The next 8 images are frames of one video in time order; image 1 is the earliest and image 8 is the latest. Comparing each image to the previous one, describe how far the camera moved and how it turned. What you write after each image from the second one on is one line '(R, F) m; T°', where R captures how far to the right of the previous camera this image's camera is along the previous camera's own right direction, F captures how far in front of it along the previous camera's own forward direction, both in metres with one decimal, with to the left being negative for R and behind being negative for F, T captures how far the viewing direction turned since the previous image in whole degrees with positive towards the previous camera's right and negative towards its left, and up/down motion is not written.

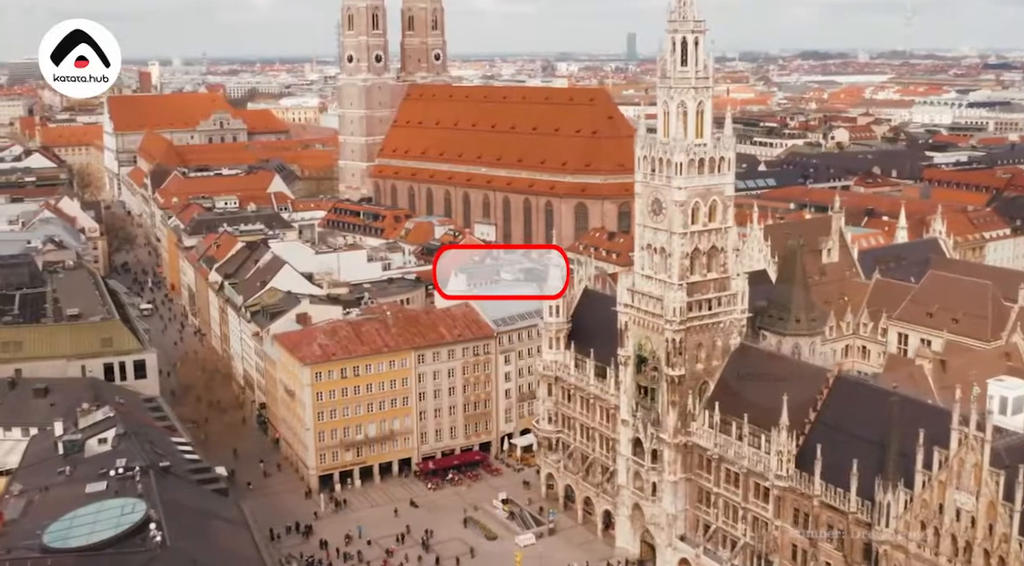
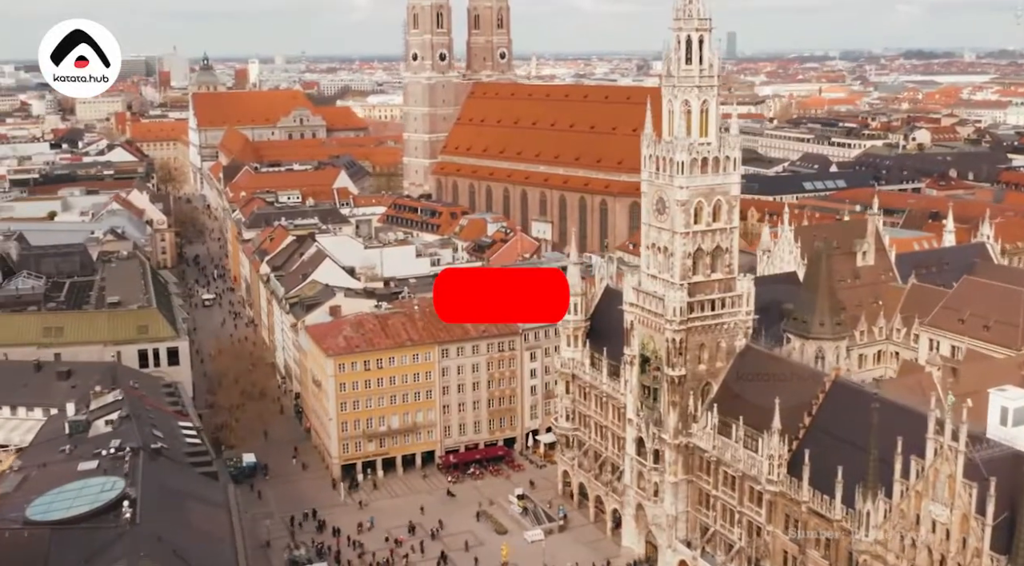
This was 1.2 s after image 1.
(+4.6, -0.1) m; -5°
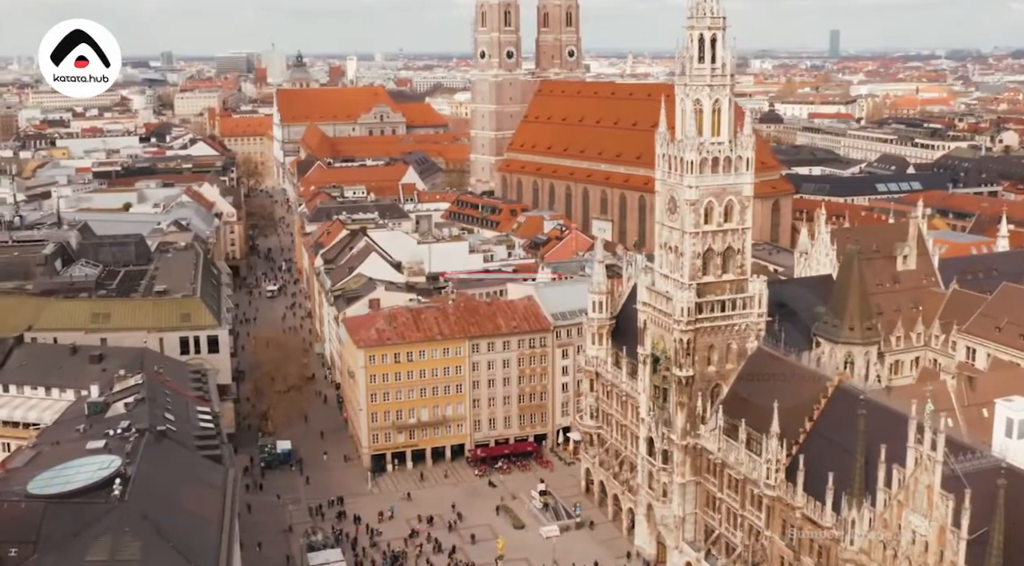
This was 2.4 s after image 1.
(+4.2, -0.3) m; -5°
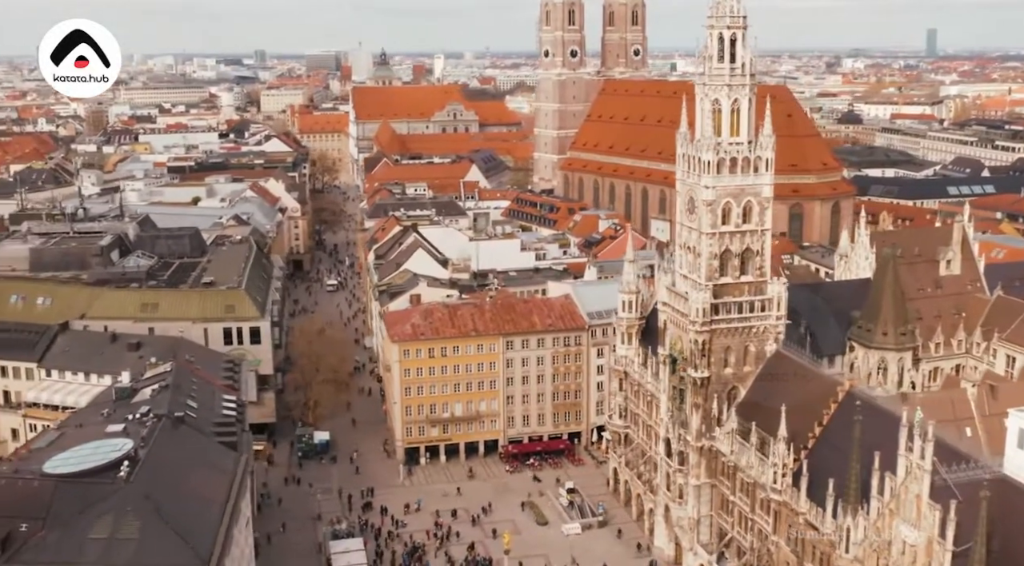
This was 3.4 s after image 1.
(+3.4, -0.3) m; -4°
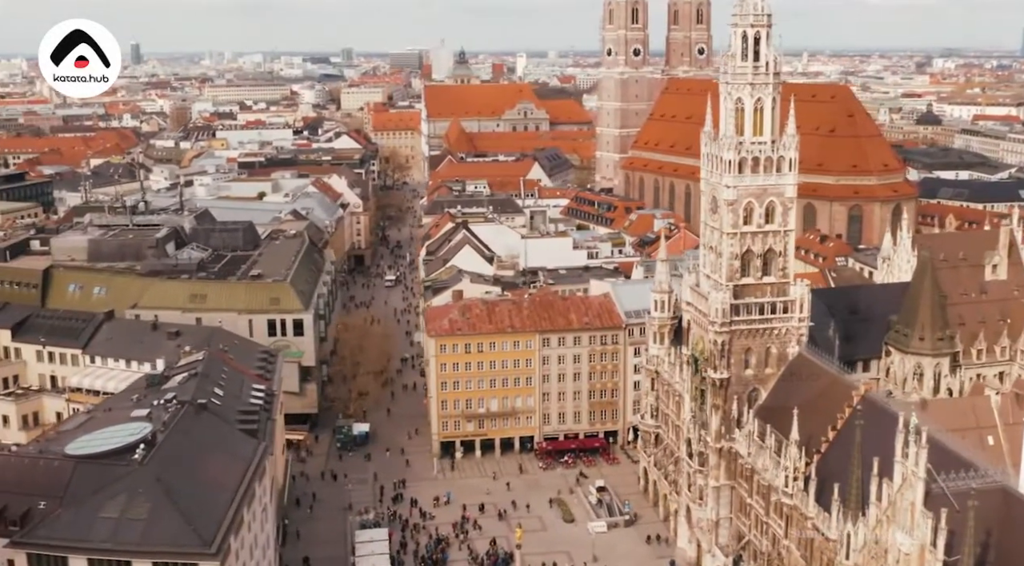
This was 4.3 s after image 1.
(+3.1, -0.3) m; -4°
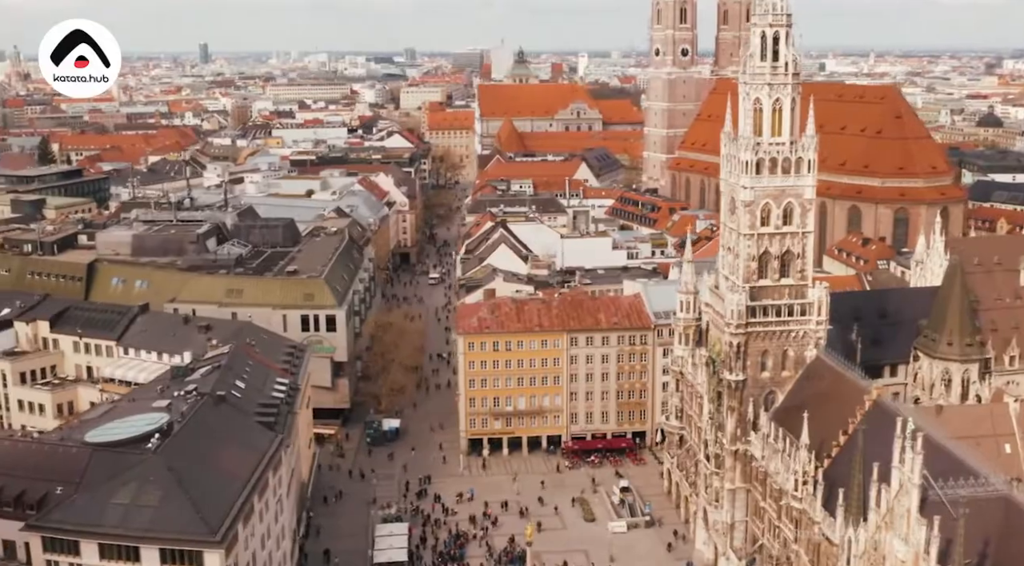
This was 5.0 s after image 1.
(+2.2, -0.3) m; -3°
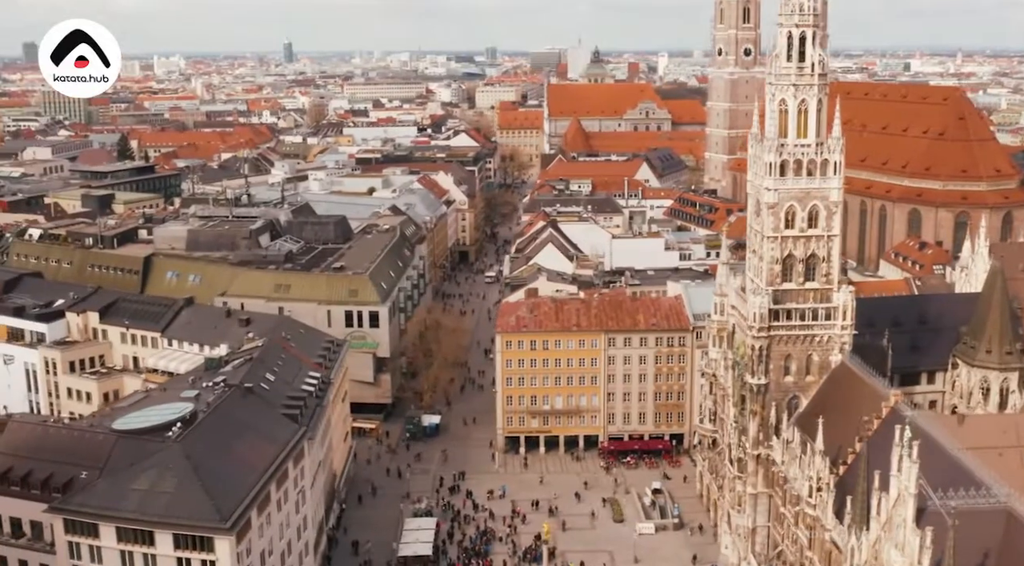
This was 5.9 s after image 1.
(+2.8, -0.3) m; -4°
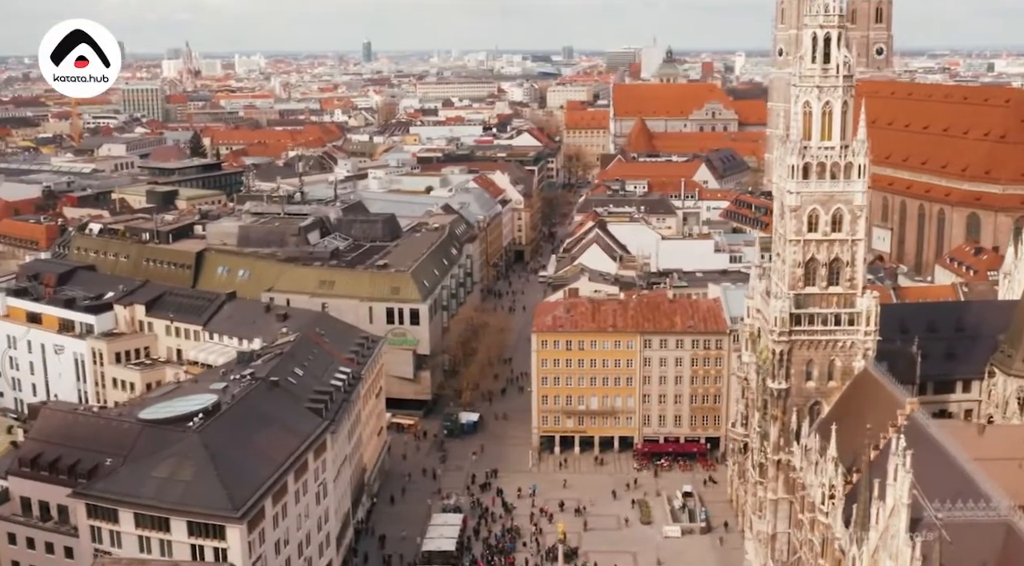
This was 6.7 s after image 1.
(+2.7, -0.4) m; -4°
